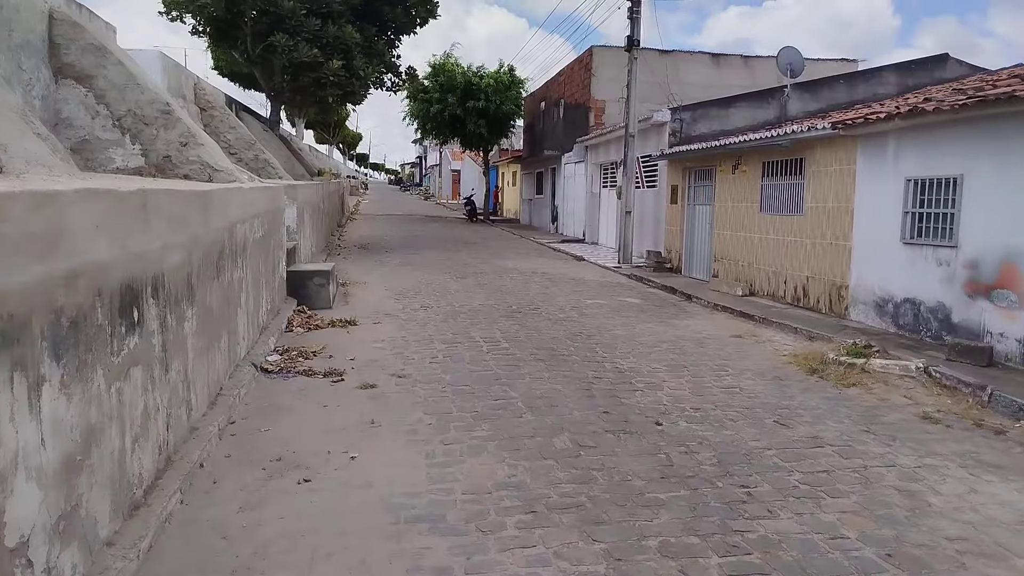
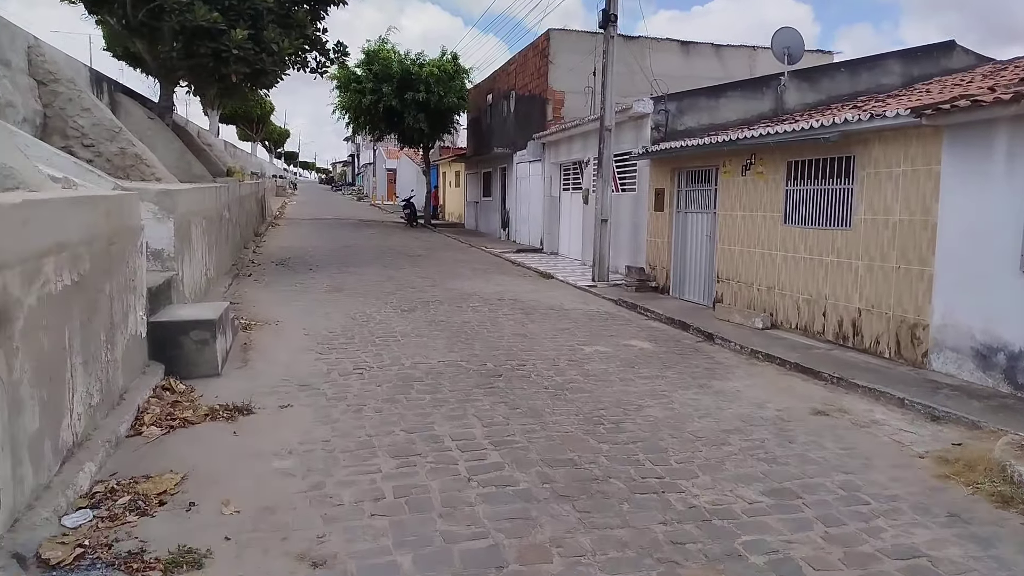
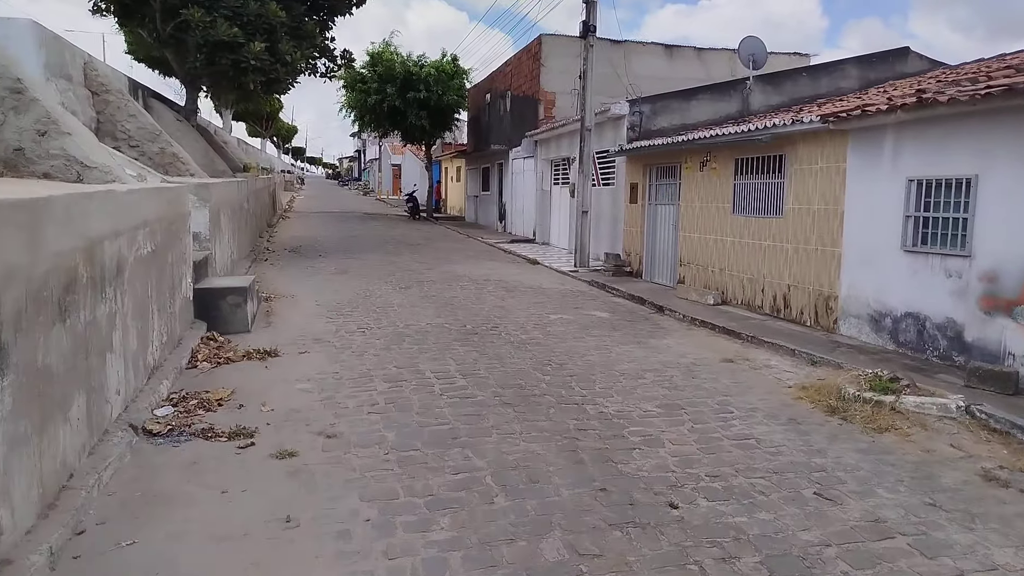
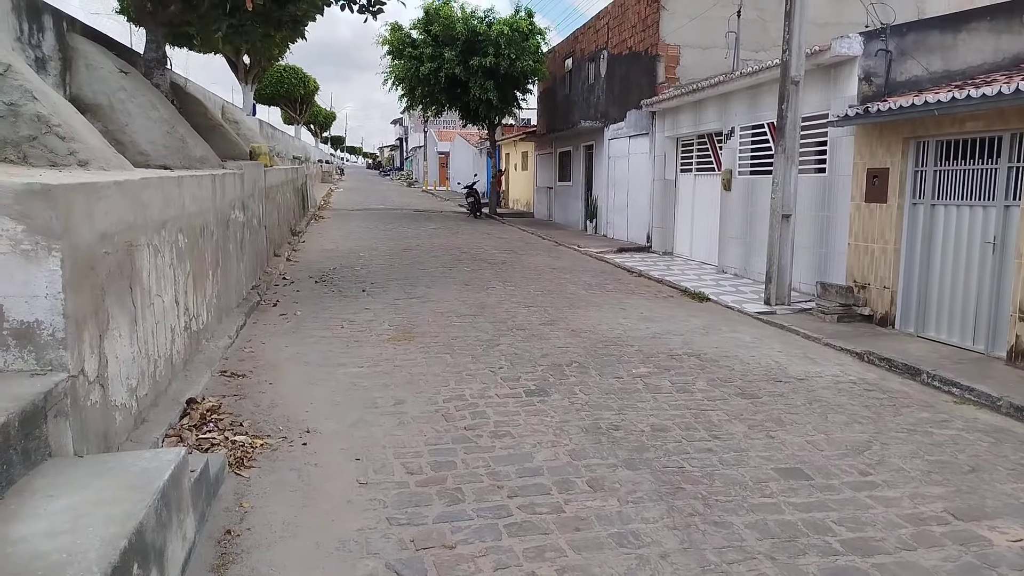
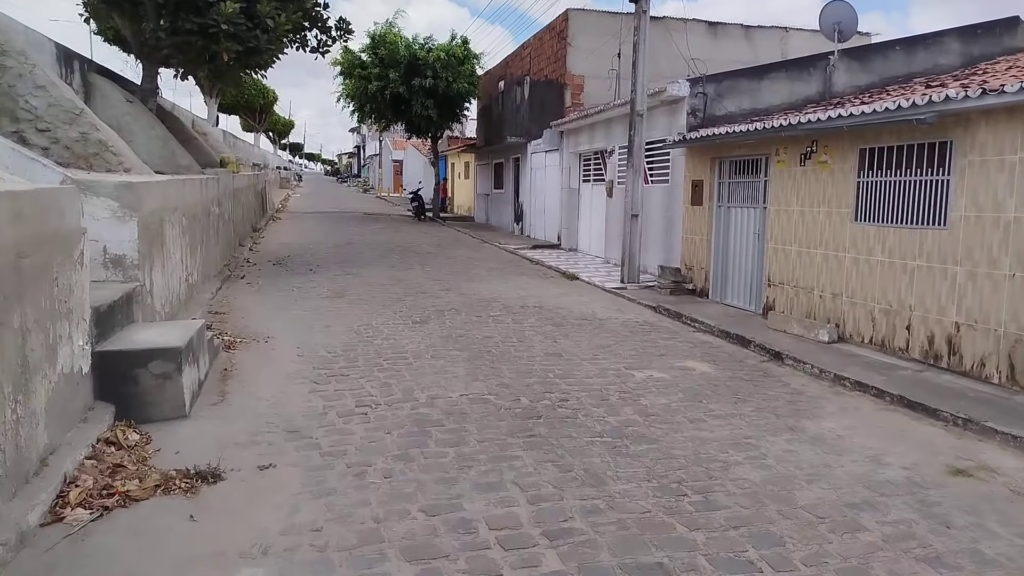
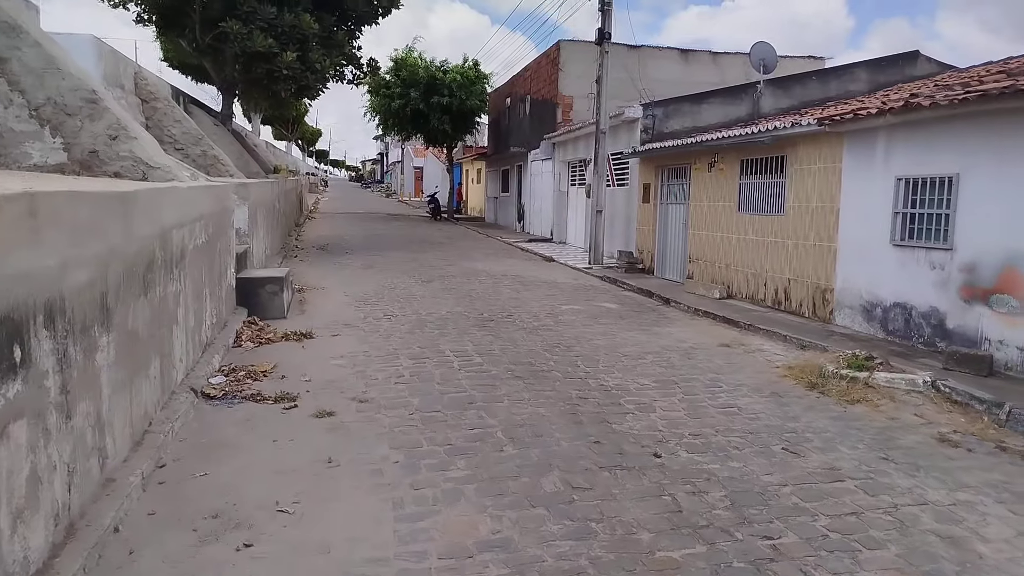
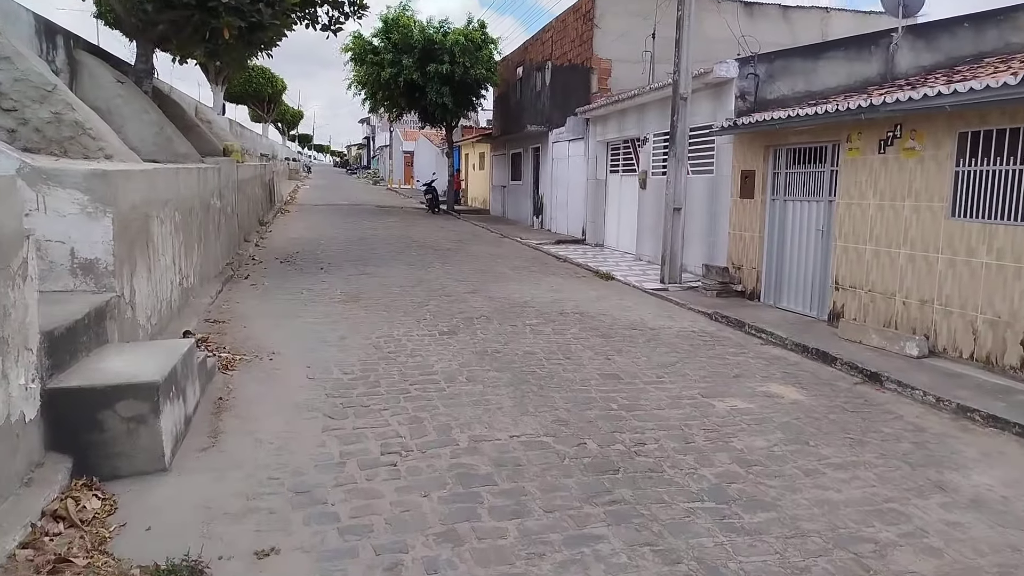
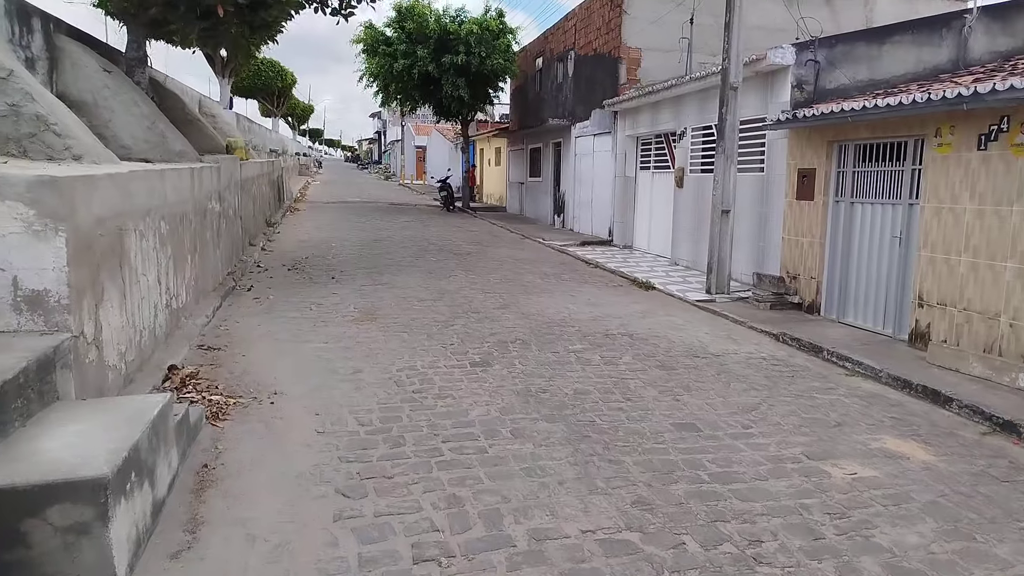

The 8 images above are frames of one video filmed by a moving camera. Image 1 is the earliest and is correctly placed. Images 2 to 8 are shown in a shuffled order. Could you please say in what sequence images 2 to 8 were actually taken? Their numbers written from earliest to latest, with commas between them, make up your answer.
6, 3, 2, 5, 7, 8, 4
